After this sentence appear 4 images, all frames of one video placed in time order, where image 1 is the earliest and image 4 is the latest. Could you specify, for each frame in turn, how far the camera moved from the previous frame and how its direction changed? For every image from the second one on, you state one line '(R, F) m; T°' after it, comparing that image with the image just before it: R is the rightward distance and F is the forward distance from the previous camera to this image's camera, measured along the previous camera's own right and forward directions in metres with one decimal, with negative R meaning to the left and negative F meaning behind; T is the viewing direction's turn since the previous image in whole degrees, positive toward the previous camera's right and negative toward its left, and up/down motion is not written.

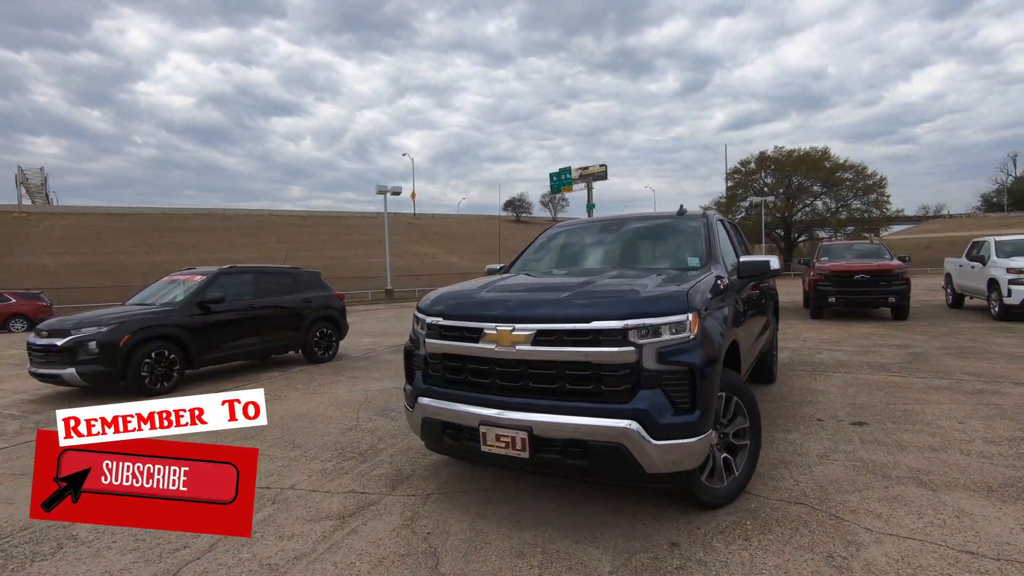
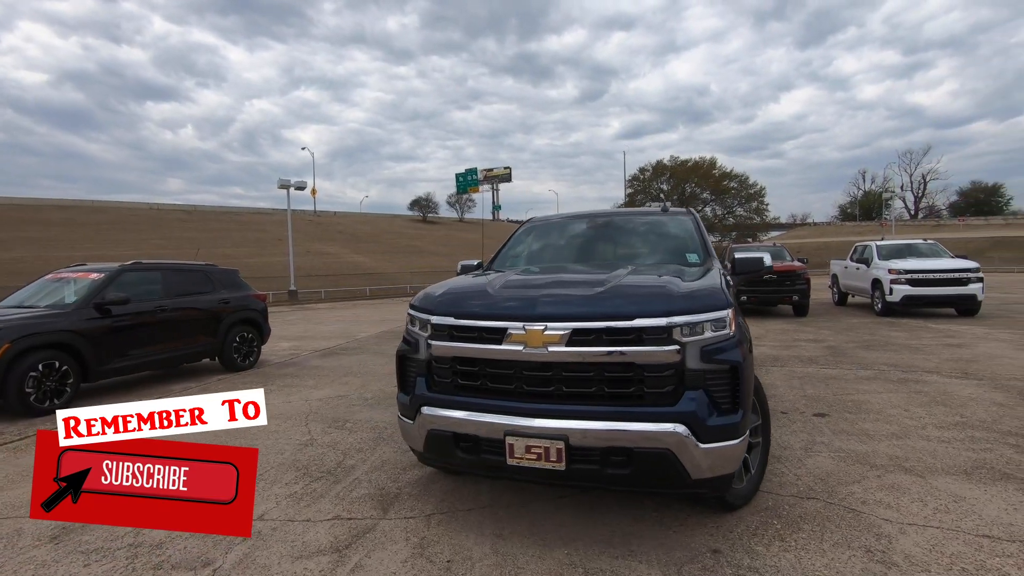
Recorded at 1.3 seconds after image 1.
(-0.6, +0.3) m; +10°
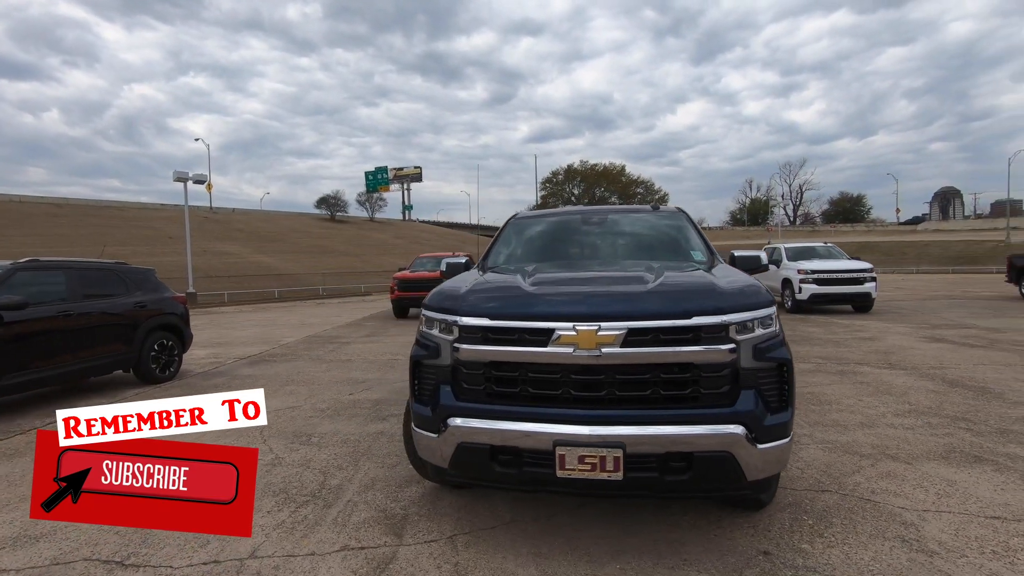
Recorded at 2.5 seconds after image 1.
(-0.6, +0.3) m; +9°
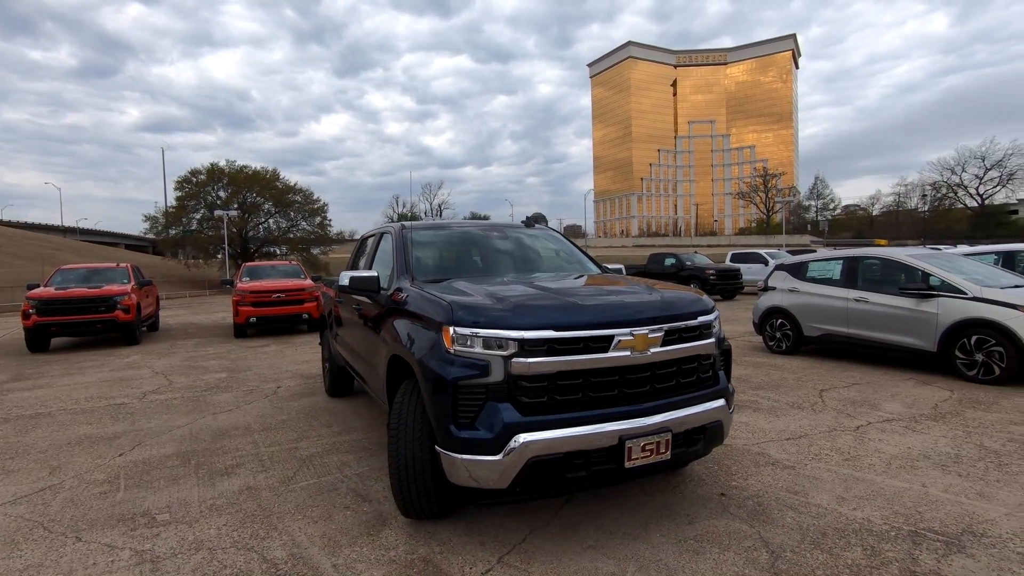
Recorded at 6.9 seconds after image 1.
(-1.8, +0.5) m; +35°
